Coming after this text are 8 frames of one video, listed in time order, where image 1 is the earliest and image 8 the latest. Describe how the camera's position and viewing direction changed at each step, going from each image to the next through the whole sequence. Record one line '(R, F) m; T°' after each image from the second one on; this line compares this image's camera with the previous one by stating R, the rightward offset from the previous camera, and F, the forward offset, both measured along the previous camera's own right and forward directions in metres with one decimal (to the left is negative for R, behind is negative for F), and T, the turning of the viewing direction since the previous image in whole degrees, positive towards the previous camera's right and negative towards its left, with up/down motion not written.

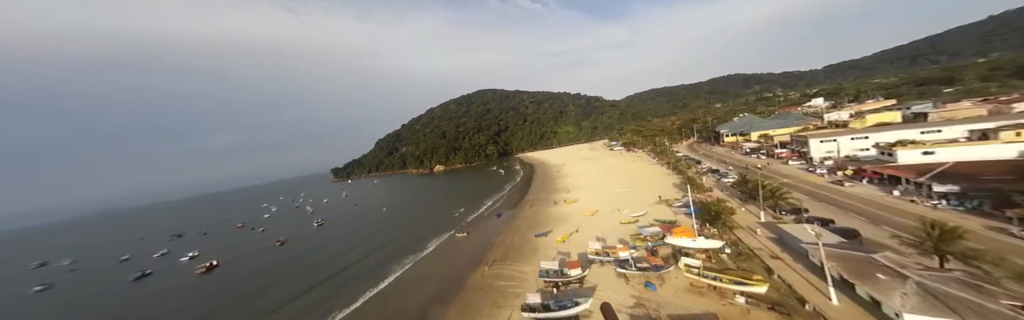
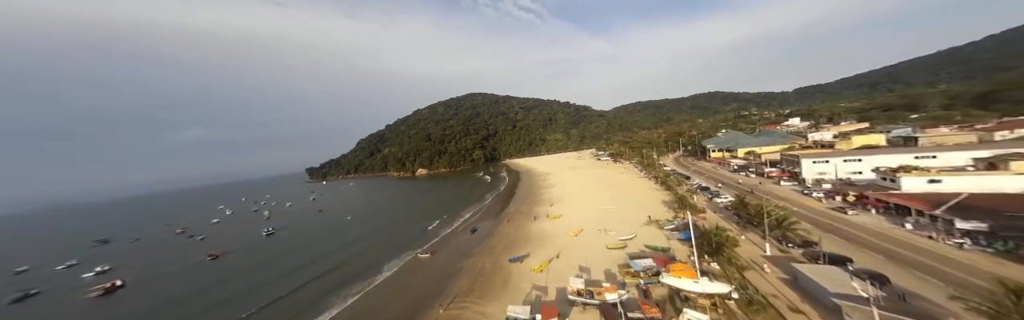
(+1.0, +2.8) m; +3°
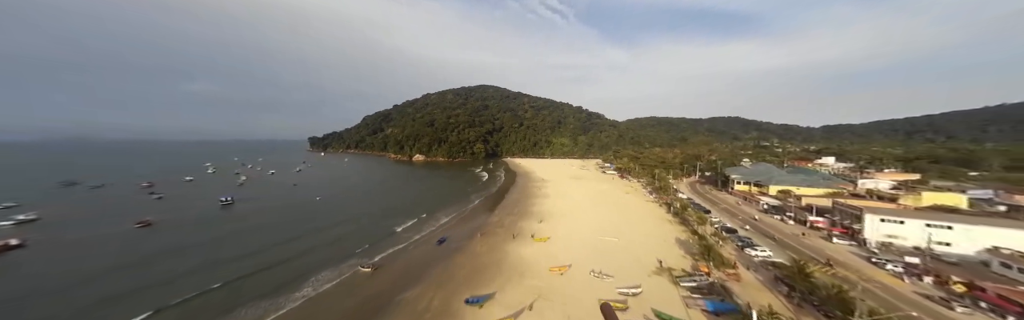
(+1.6, +4.8) m; -1°
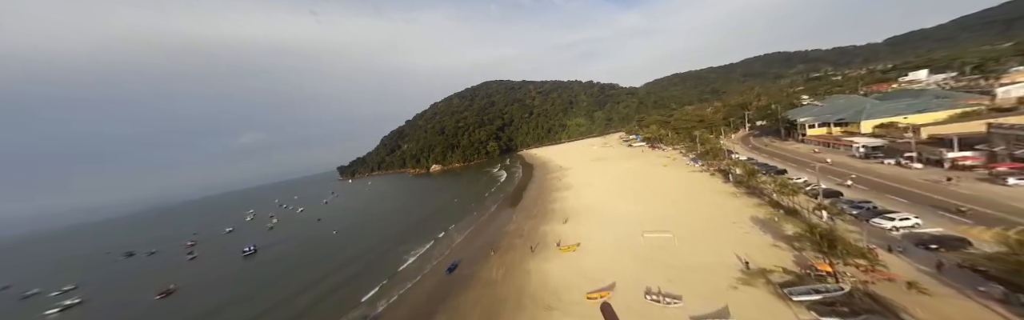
(+1.3, +4.2) m; -6°
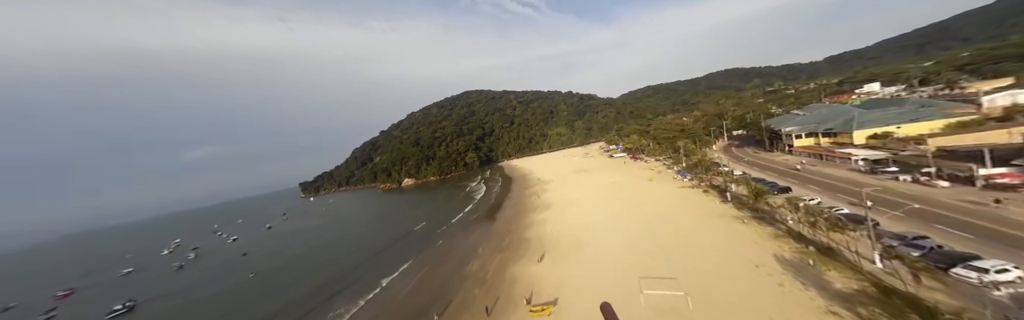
(+1.7, +4.6) m; +5°
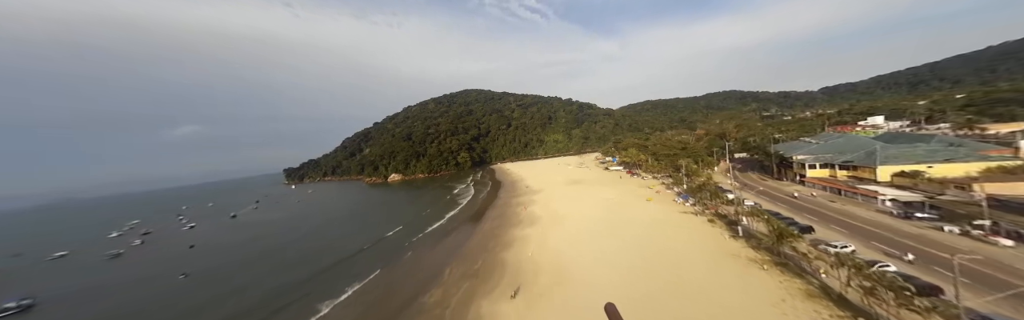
(+0.9, +3.0) m; +1°
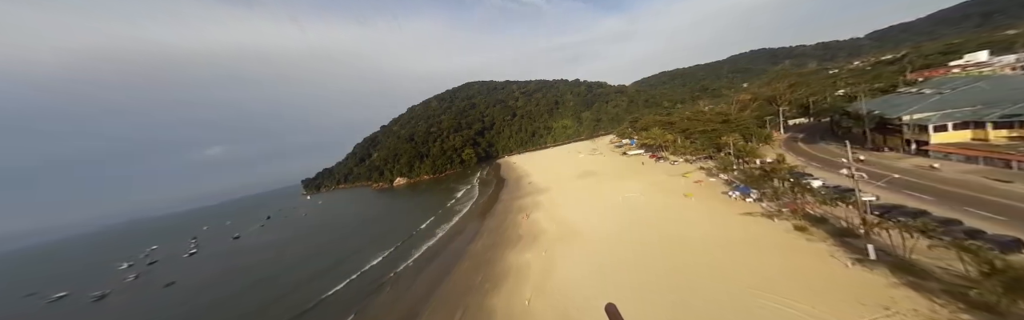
(+2.1, +6.1) m; -4°
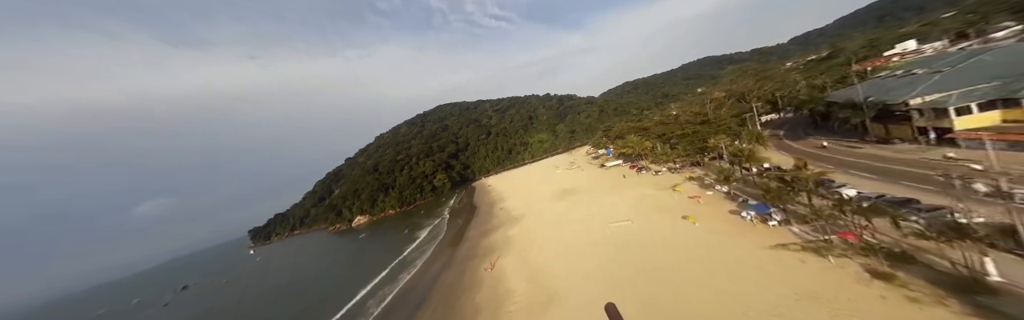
(+2.3, +5.3) m; +5°
